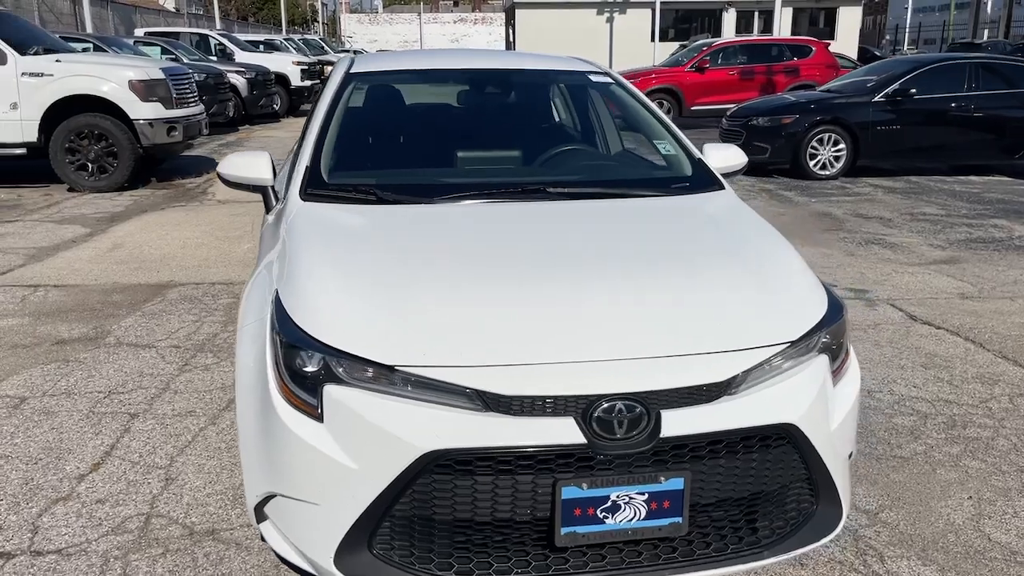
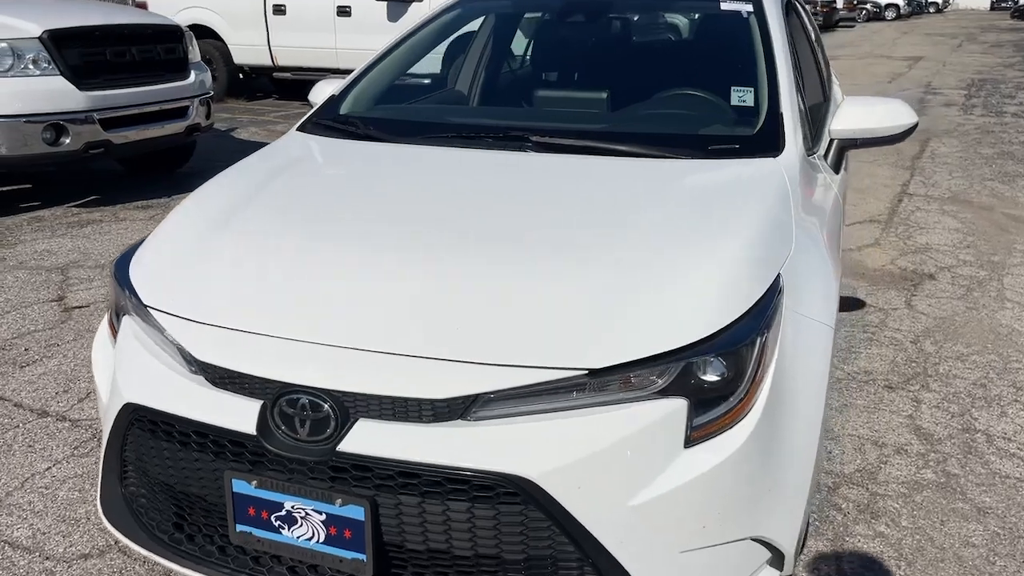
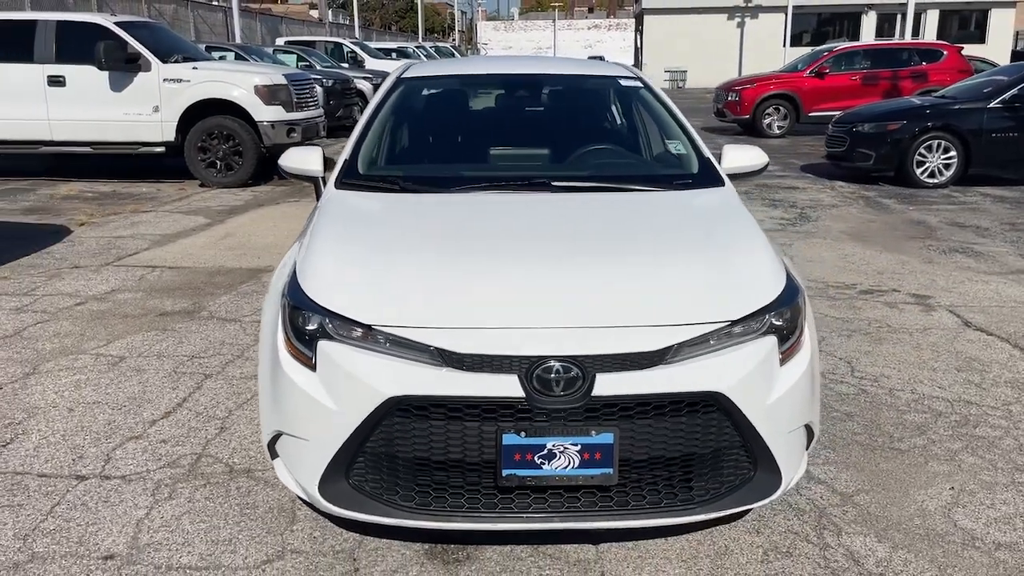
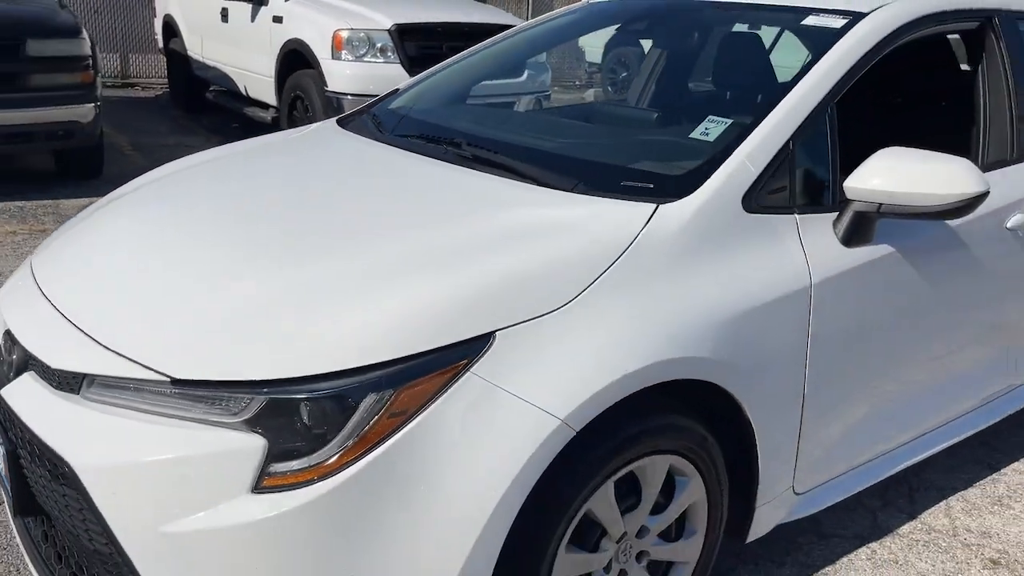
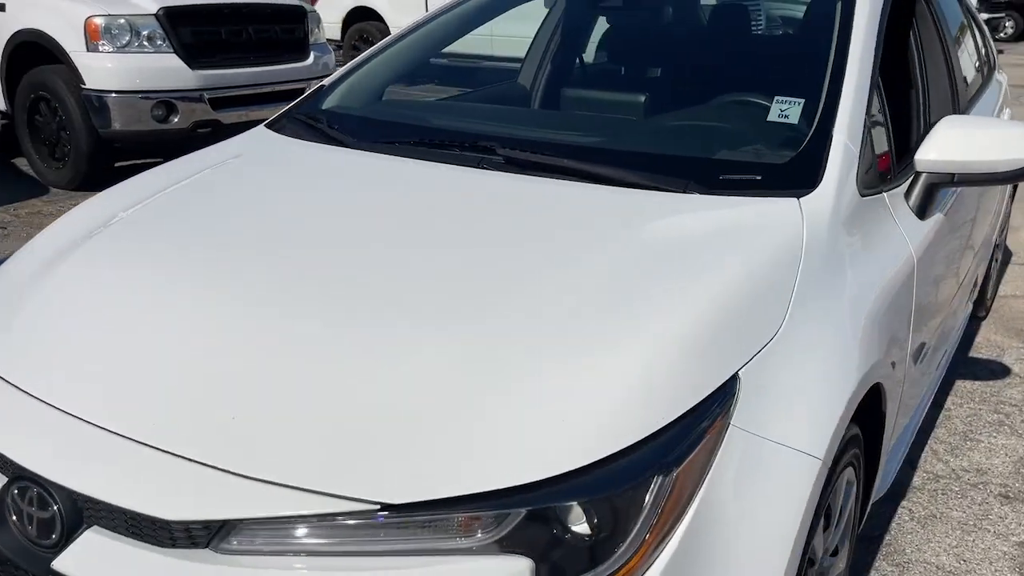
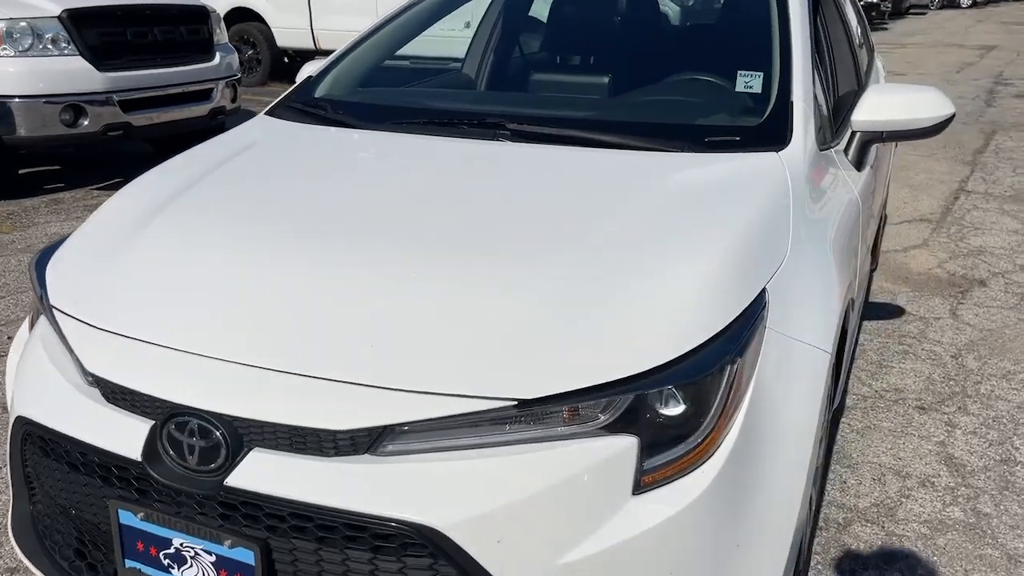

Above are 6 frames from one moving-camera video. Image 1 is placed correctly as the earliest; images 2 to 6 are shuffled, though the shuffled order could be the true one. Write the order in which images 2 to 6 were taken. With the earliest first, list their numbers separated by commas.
3, 2, 6, 5, 4
